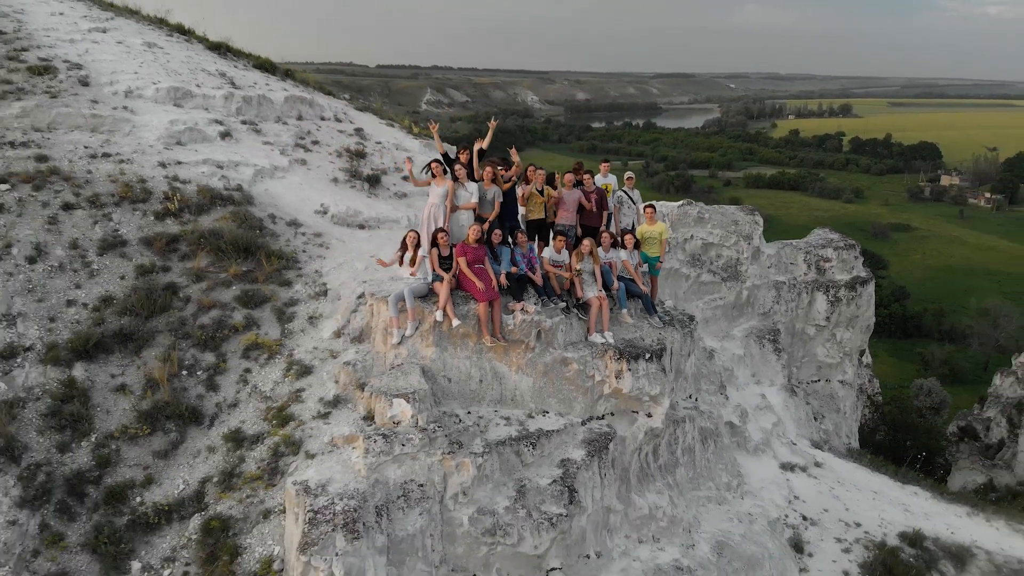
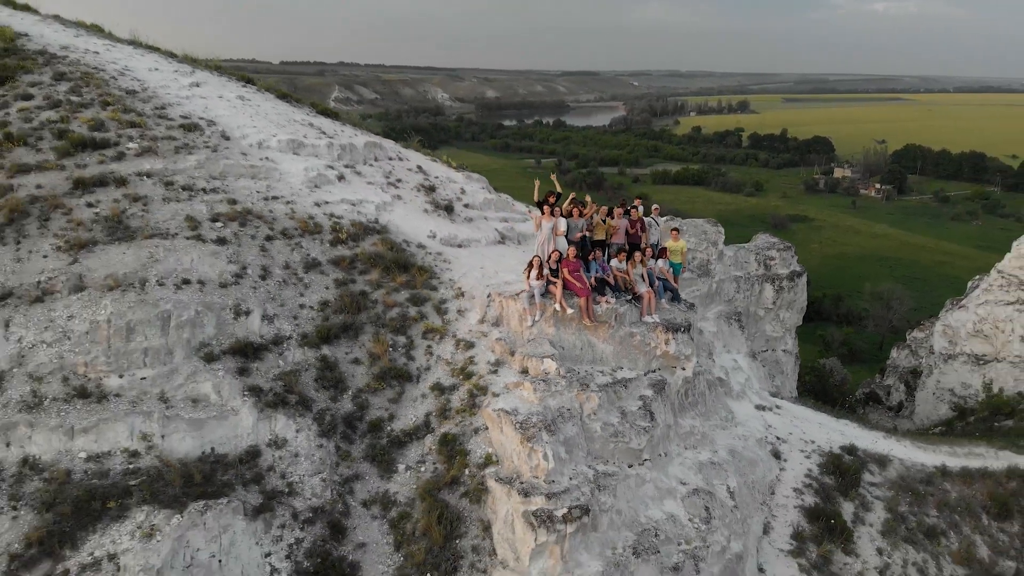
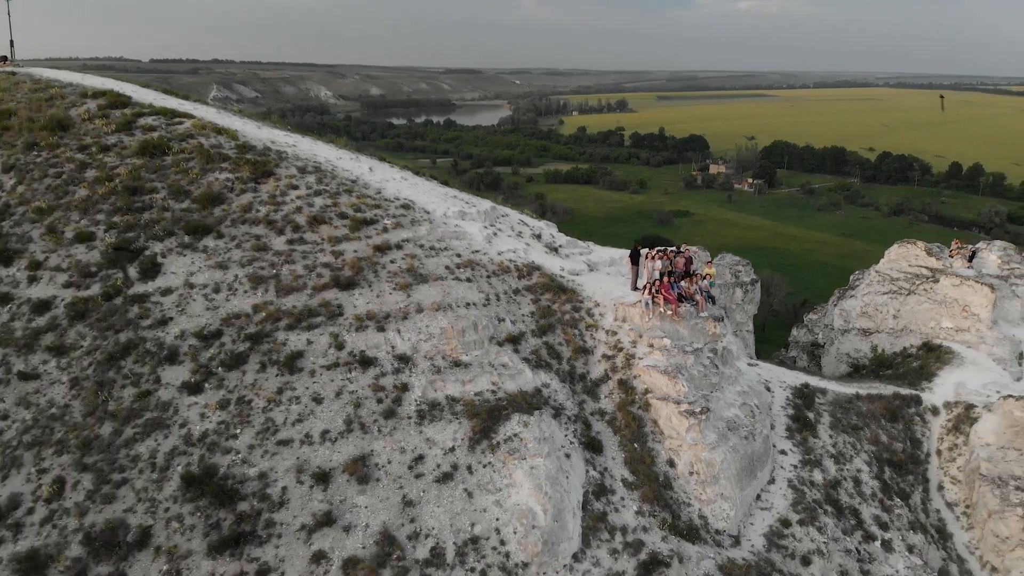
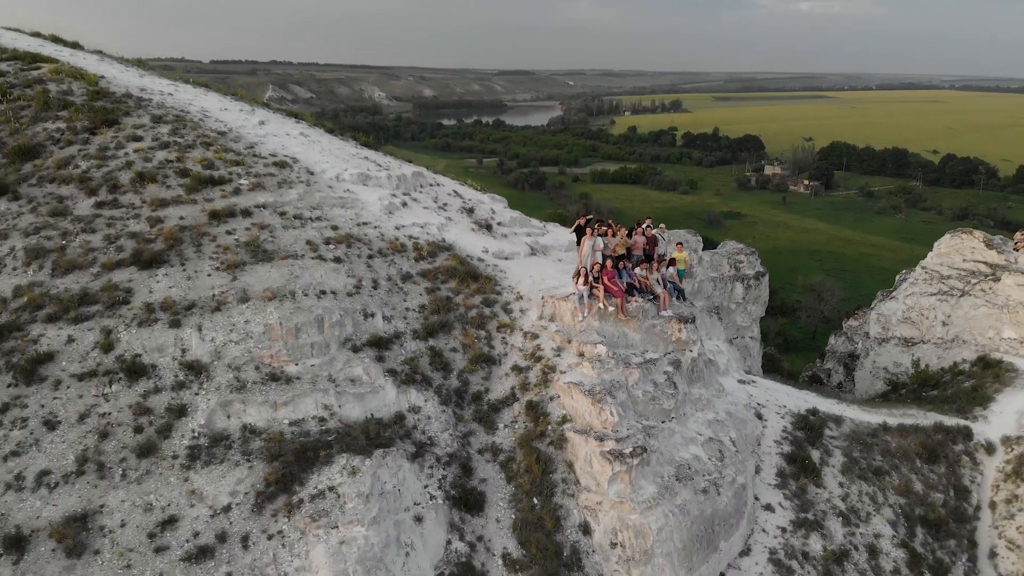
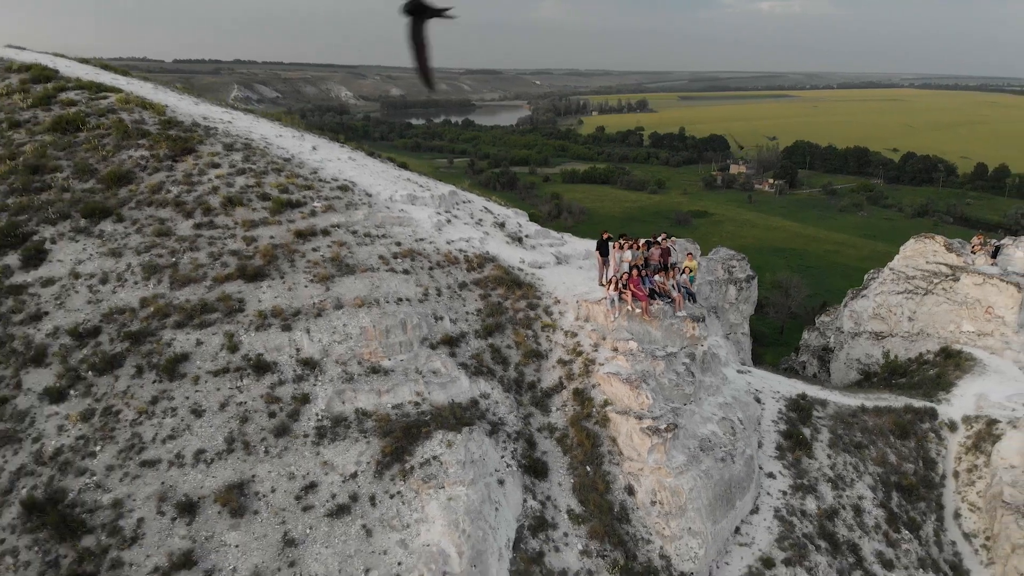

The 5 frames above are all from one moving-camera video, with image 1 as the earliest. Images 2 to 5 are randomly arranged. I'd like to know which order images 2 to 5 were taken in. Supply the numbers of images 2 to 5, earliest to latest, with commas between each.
2, 4, 5, 3
